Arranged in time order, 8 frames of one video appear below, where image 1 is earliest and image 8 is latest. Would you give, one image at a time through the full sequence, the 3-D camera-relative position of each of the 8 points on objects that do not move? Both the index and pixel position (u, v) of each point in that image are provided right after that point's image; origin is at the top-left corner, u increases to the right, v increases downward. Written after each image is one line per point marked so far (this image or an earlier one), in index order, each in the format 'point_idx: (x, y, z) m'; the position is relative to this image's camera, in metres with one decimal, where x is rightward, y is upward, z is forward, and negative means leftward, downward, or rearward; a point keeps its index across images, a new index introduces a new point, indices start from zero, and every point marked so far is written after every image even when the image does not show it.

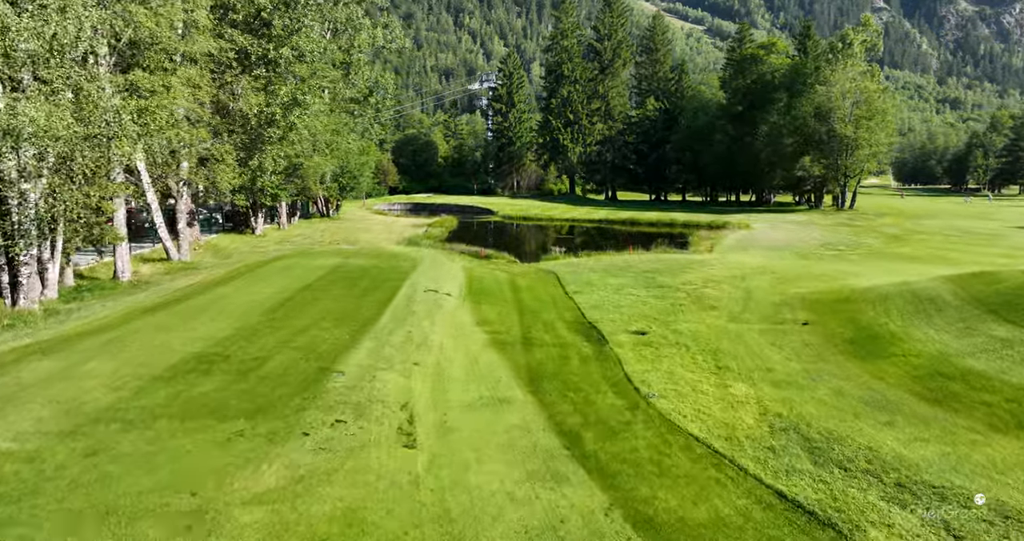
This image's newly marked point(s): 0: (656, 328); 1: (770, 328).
0: (+2.3, -0.9, +12.7) m
1: (+4.0, -0.9, +12.2) m
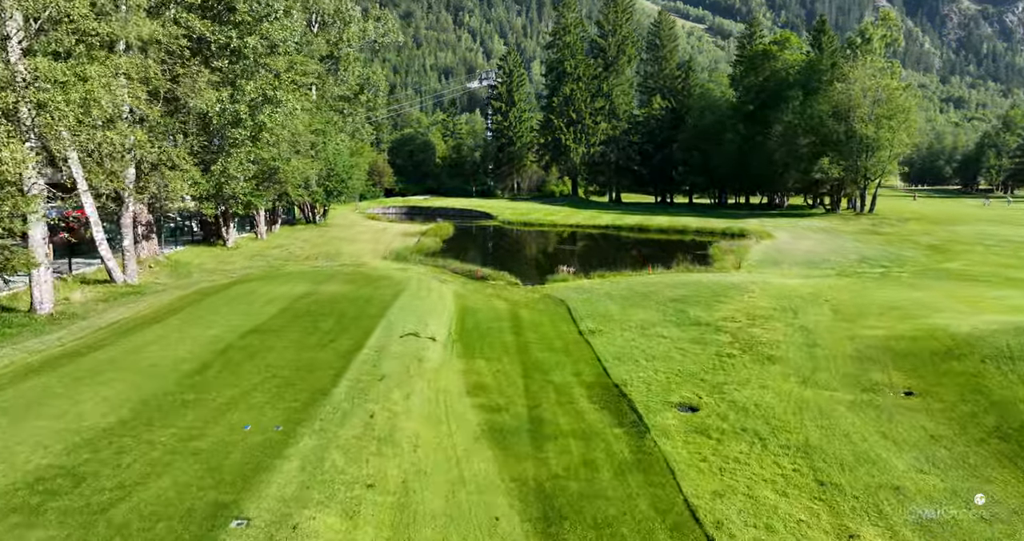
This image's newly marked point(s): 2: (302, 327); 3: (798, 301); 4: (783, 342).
0: (+2.3, -1.5, +9.5) m
1: (+4.0, -1.5, +9.0) m
2: (-3.3, -0.9, +12.5) m
3: (+5.8, -0.6, +16.0) m
4: (+4.3, -1.1, +12.4) m
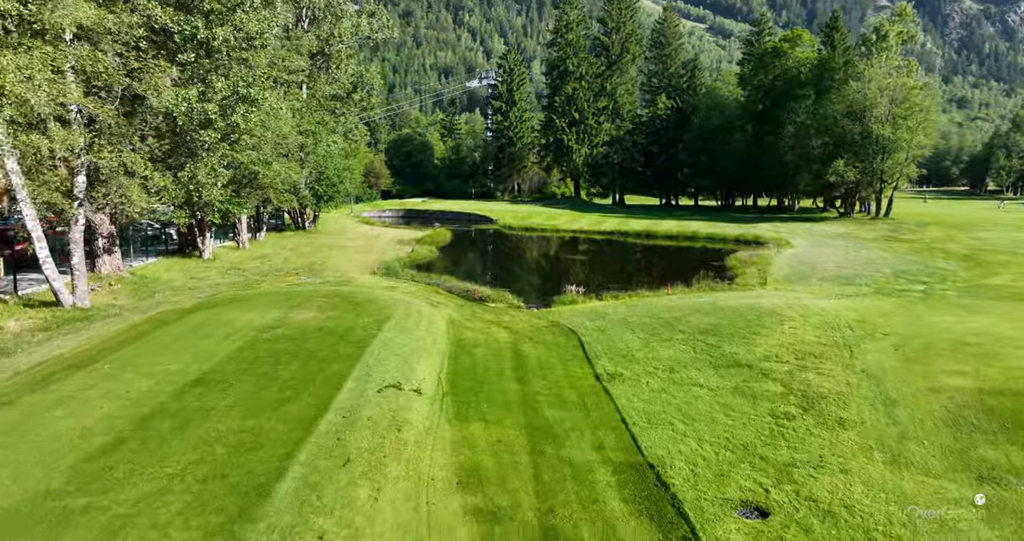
0: (+2.4, -2.0, +7.1) m
1: (+4.0, -2.0, +6.7) m
2: (-3.3, -1.4, +10.2) m
3: (+5.8, -1.1, +13.6) m
4: (+4.3, -1.6, +10.1) m
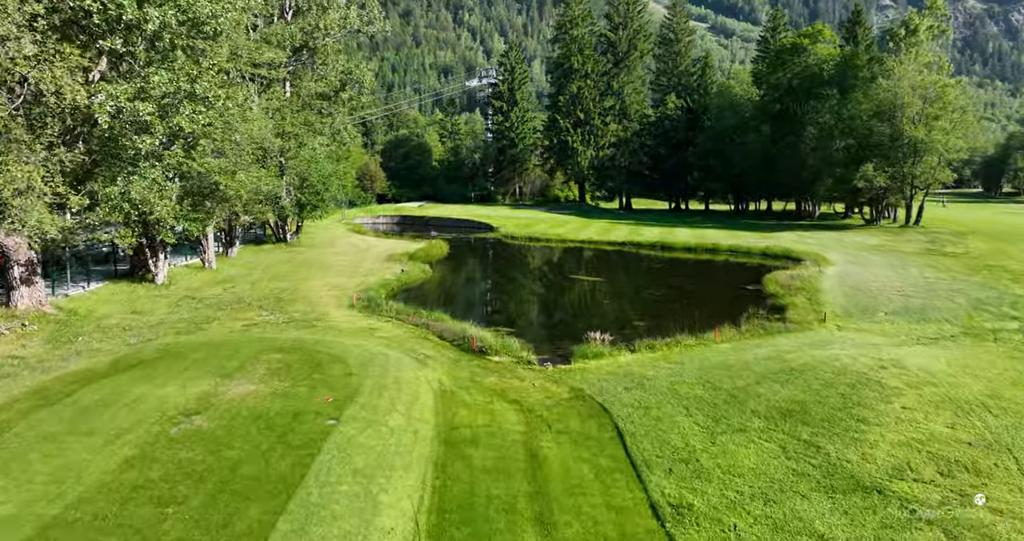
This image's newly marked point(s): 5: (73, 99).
0: (+2.5, -2.8, +3.3) m
1: (+4.2, -2.8, +2.9) m
2: (-3.1, -2.1, +6.4) m
3: (+6.0, -1.9, +9.8) m
4: (+4.5, -2.4, +6.3) m
5: (-8.0, +3.1, +14.6) m
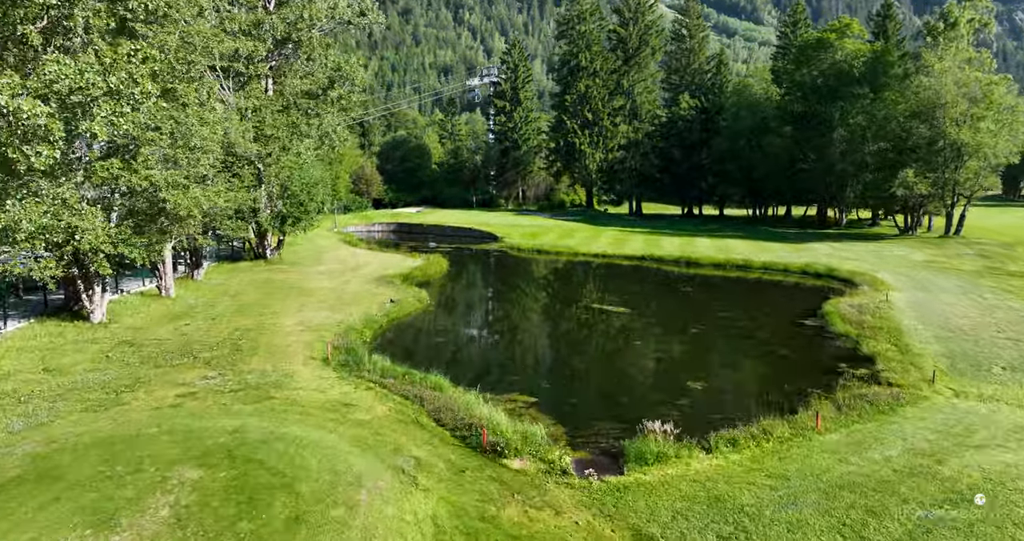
0: (+2.9, -3.6, -0.7) m
1: (+4.5, -3.6, -1.2) m
2: (-2.8, -3.0, +2.3) m
3: (+6.3, -2.7, +5.7) m
4: (+4.8, -3.2, +2.2) m
5: (-7.7, +2.3, +10.5) m
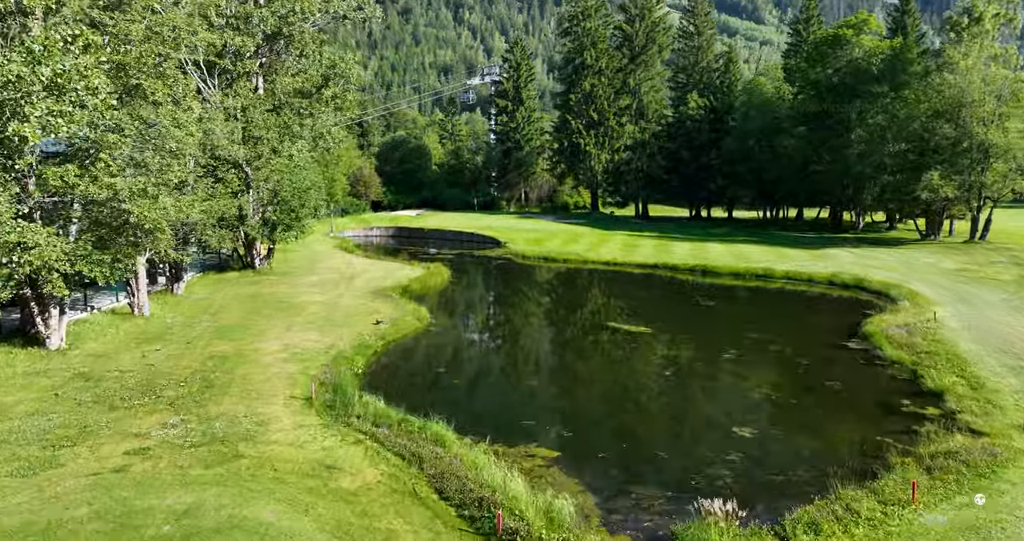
0: (+3.1, -4.0, -2.9) m
1: (+4.8, -4.0, -3.3) m
2: (-2.6, -3.4, +0.2) m
3: (+6.6, -3.1, +3.6) m
4: (+5.1, -3.6, +0.1) m
5: (-7.5, +1.9, +8.4) m
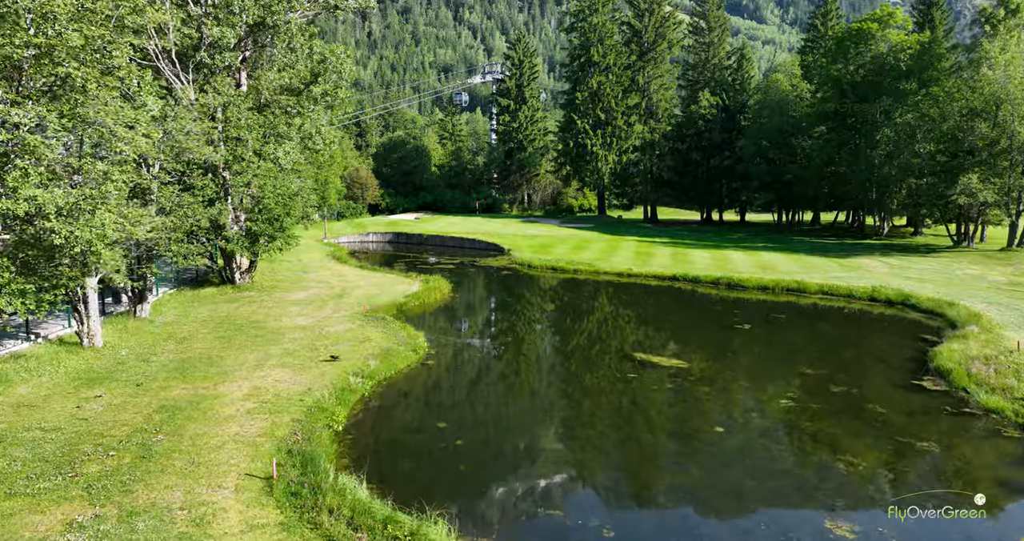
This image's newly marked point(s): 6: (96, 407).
0: (+3.4, -4.6, -5.8) m
1: (+5.0, -4.6, -6.3) m
2: (-2.3, -3.9, -2.8) m
3: (+6.8, -3.6, +0.7) m
4: (+5.3, -4.2, -2.9) m
5: (-7.2, +1.3, +5.4) m
6: (-7.1, -2.3, +13.3) m
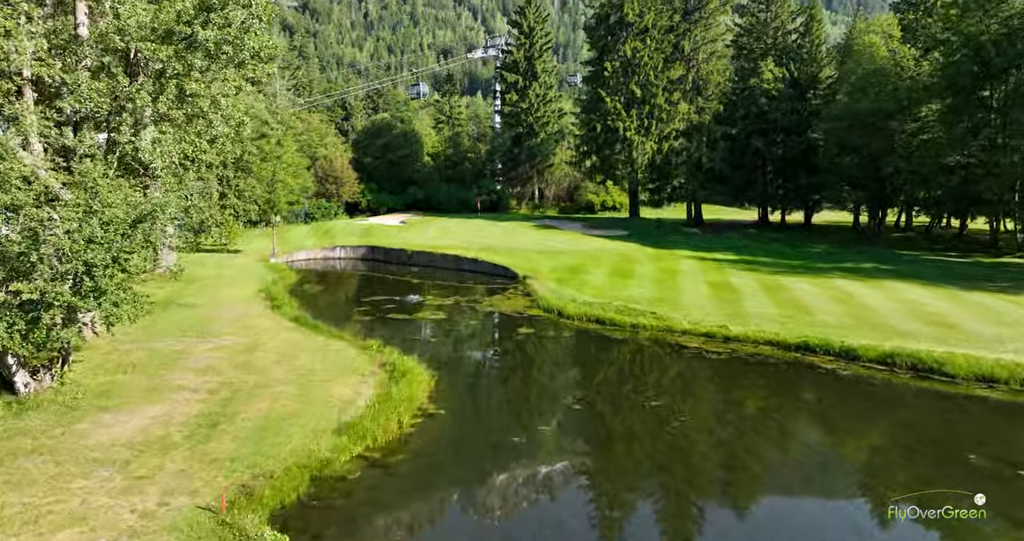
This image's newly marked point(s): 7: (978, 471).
0: (+4.0, -6.9, -19.0) m
1: (+5.6, -6.9, -19.5) m
2: (-1.7, -6.3, -16.0) m
3: (+7.5, -5.9, -12.5) m
4: (+5.9, -6.5, -16.1) m
5: (-6.6, -0.9, -7.9) m
6: (-6.5, -4.4, +0.1) m
7: (+6.9, -5.0, -5.1) m
